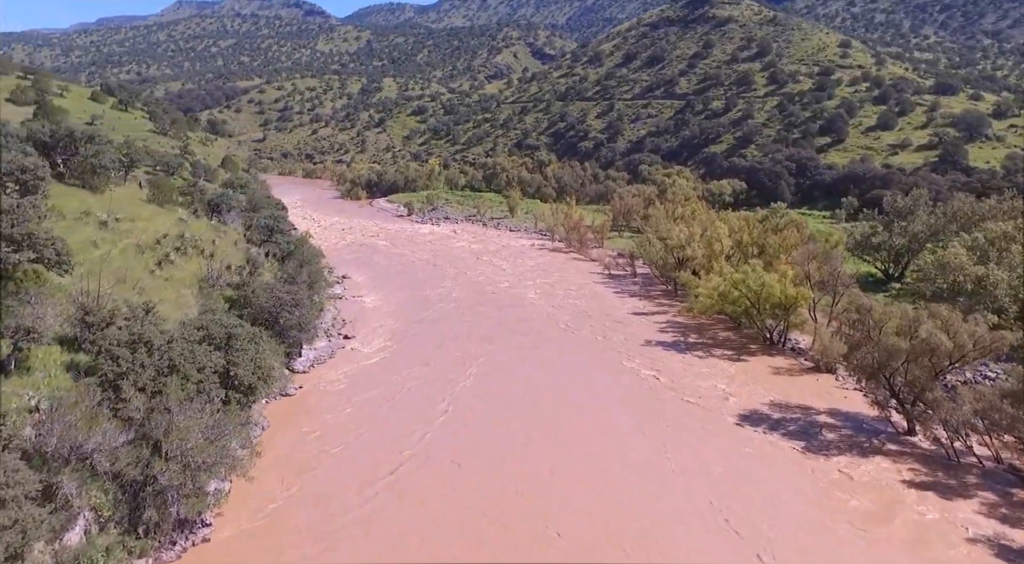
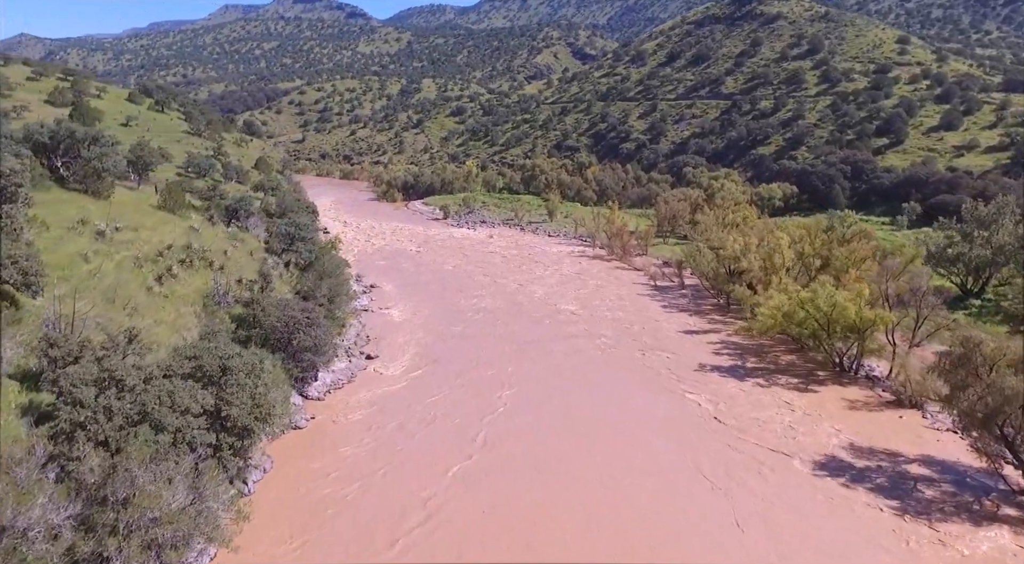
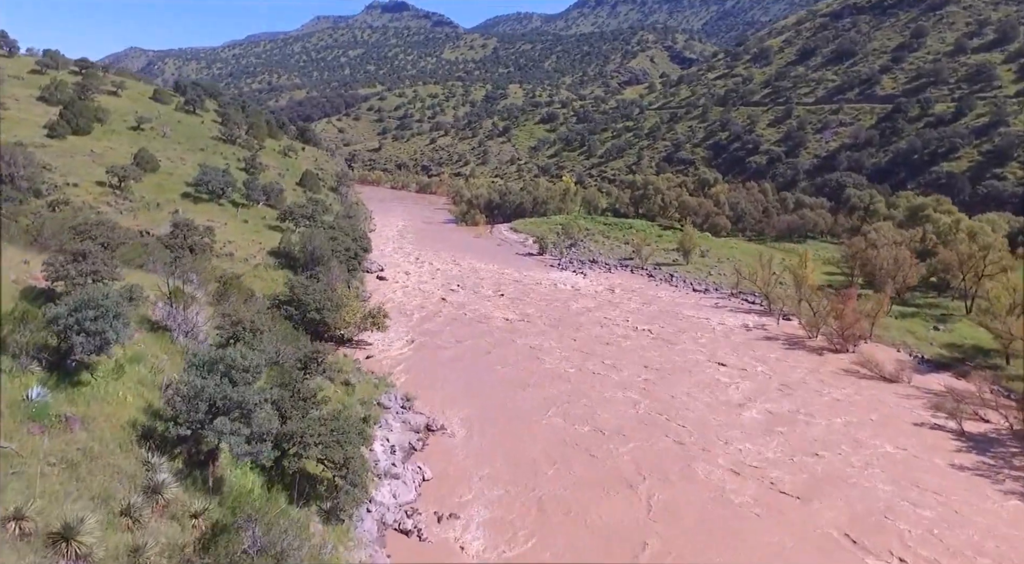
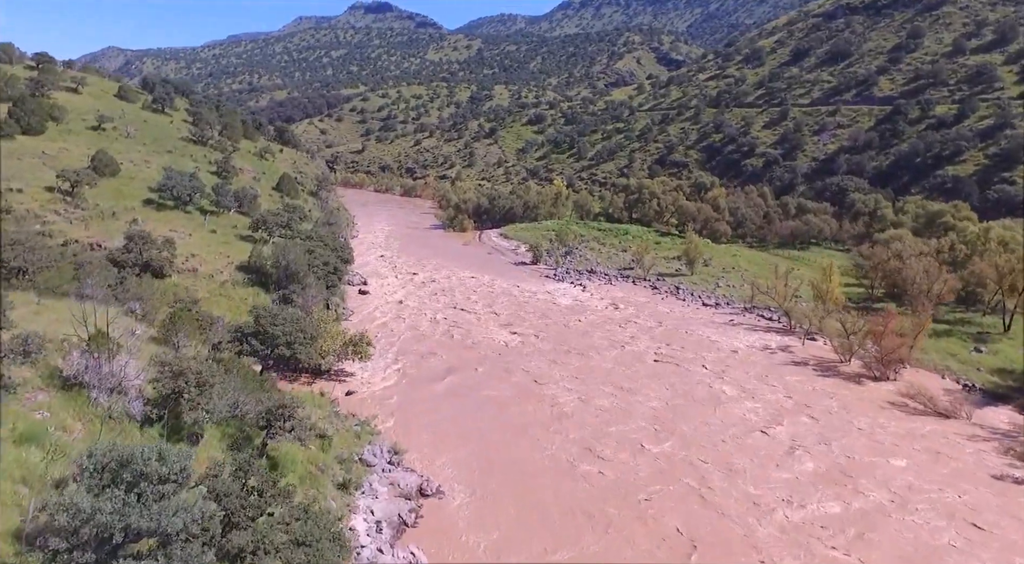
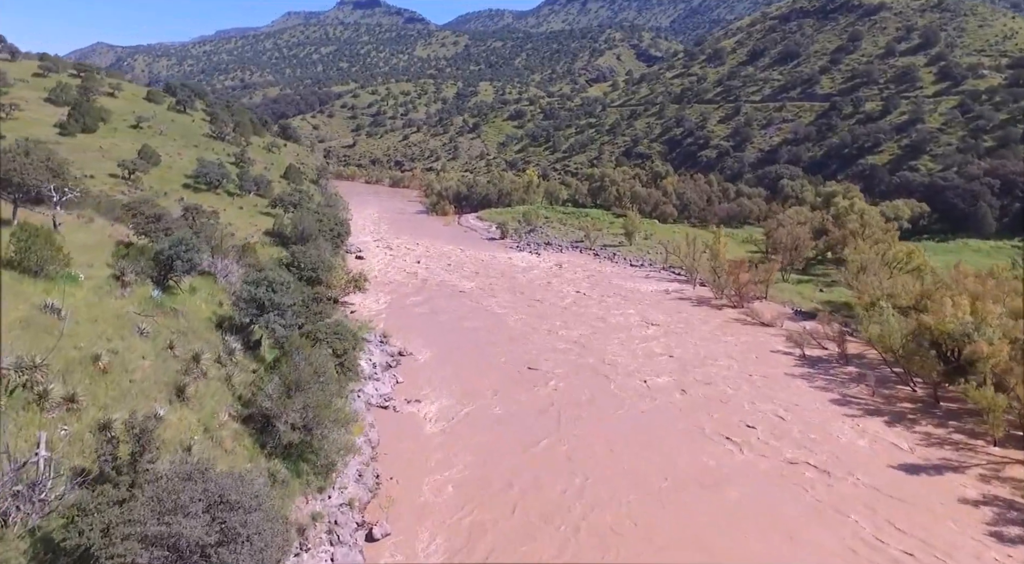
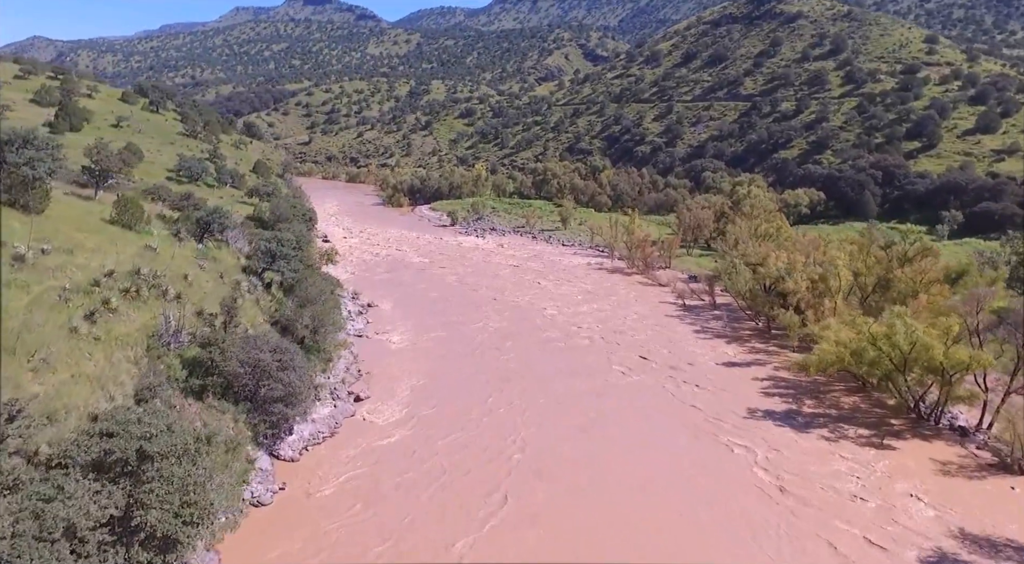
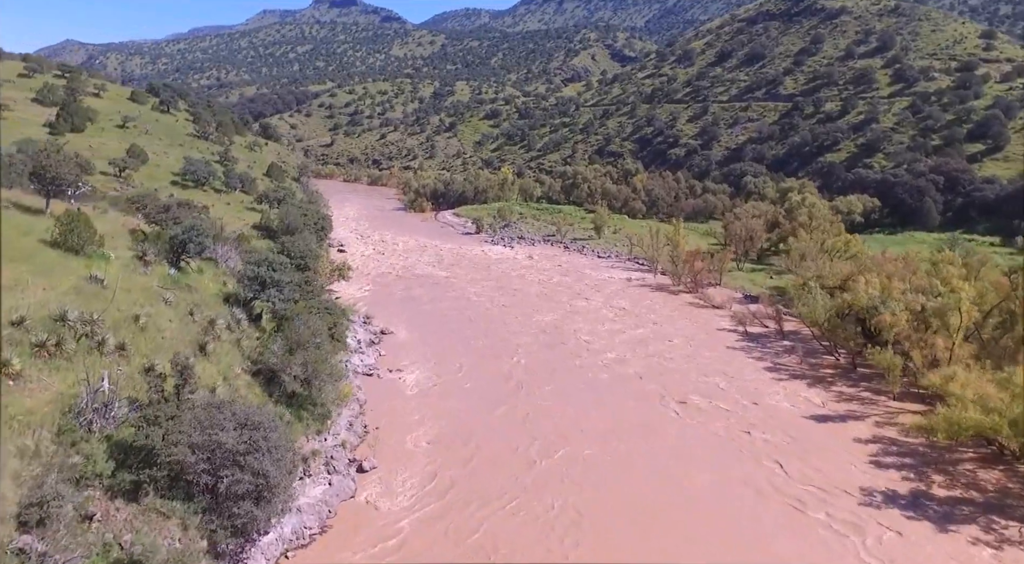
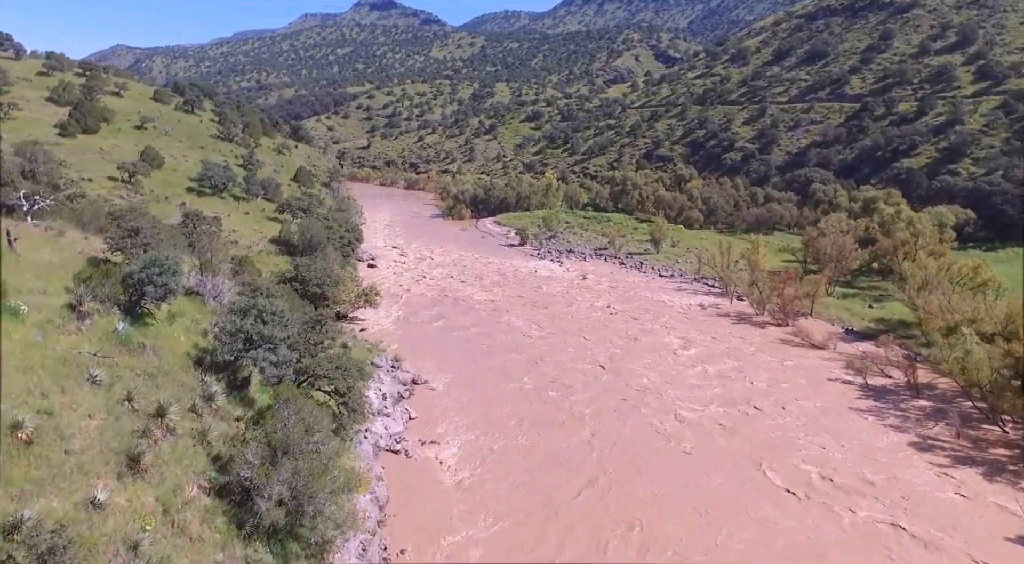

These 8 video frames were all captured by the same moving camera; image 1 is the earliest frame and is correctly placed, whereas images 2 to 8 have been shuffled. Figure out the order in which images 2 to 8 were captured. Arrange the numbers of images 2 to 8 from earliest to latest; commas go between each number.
2, 6, 7, 5, 8, 3, 4
